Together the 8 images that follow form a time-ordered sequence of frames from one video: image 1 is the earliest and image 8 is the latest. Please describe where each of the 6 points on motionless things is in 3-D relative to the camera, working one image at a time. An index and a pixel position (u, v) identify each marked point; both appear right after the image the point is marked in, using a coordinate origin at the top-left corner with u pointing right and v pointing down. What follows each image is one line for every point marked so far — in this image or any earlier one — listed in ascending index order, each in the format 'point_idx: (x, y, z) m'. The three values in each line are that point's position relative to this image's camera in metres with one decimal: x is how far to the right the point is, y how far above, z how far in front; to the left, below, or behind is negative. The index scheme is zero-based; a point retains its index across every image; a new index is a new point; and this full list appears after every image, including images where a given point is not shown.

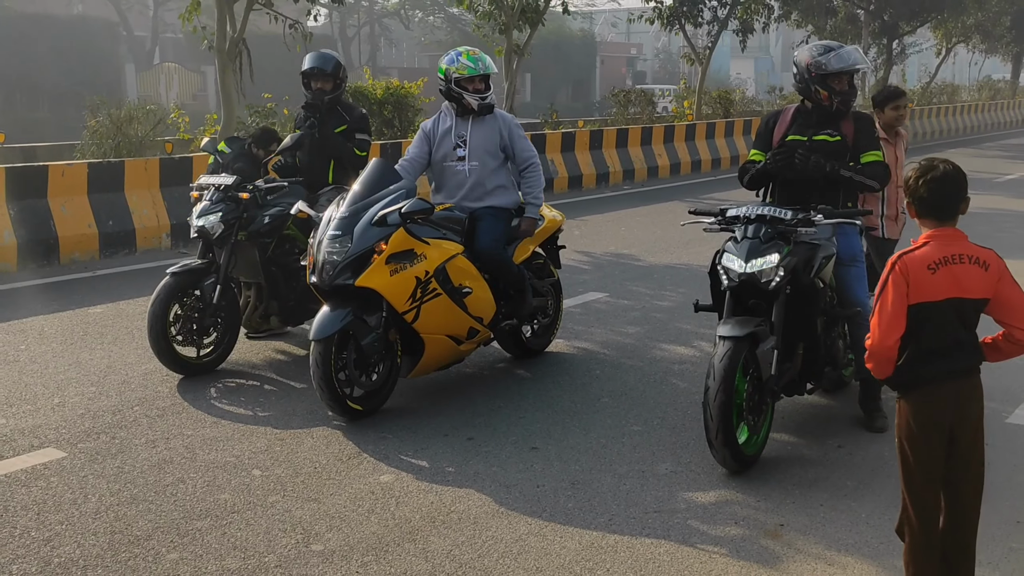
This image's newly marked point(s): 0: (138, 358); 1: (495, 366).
0: (-2.1, -0.4, +6.1) m
1: (-0.1, -0.4, +6.0) m
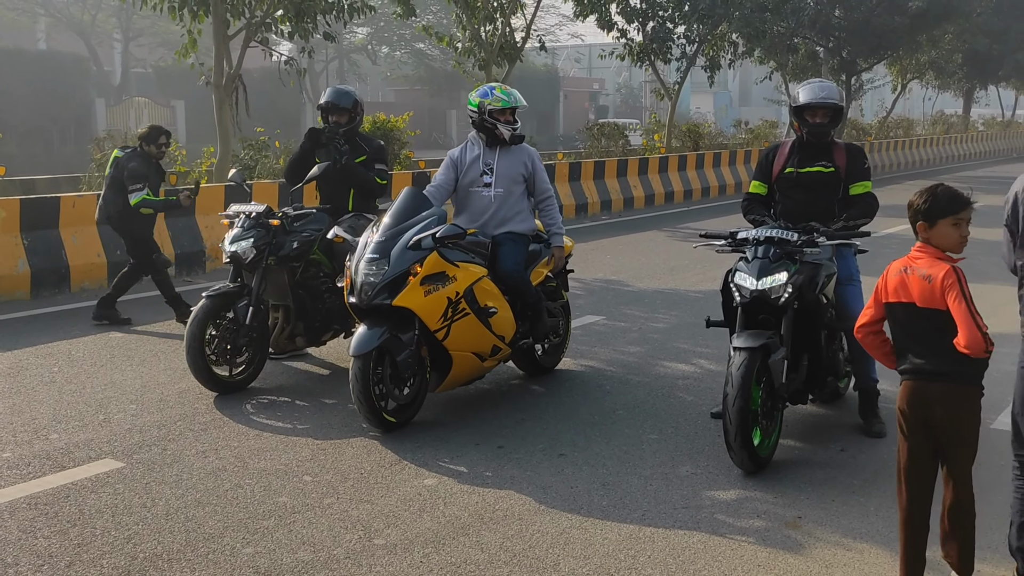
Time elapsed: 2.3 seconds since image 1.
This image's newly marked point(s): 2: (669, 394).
0: (-2.0, -0.5, +6.4) m
1: (0.0, -0.6, +6.4) m
2: (+0.9, -0.6, +6.1) m
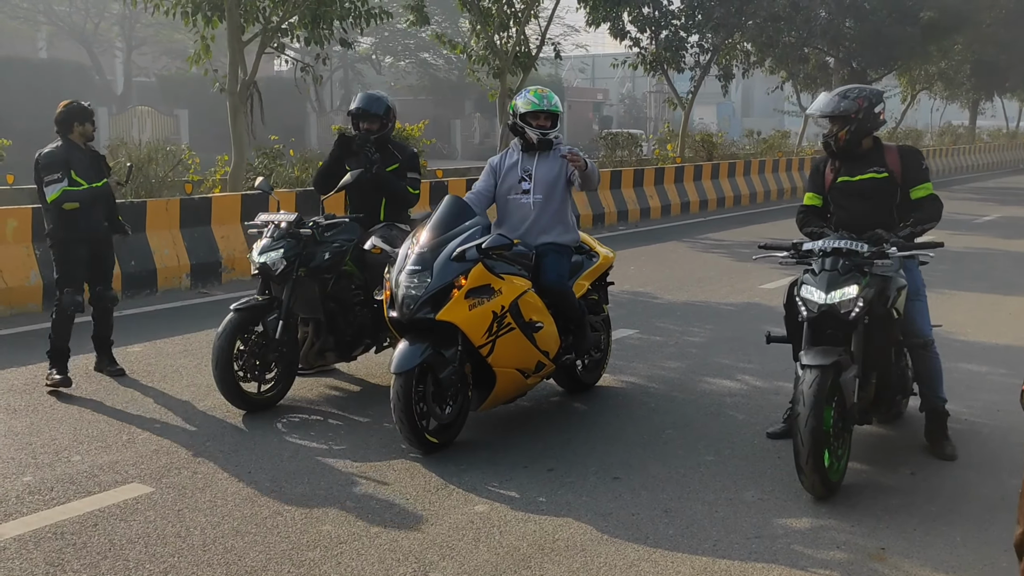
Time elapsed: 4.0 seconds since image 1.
0: (-1.8, -0.6, +6.1) m
1: (+0.2, -0.6, +6.1) m
2: (+1.1, -0.7, +5.8) m
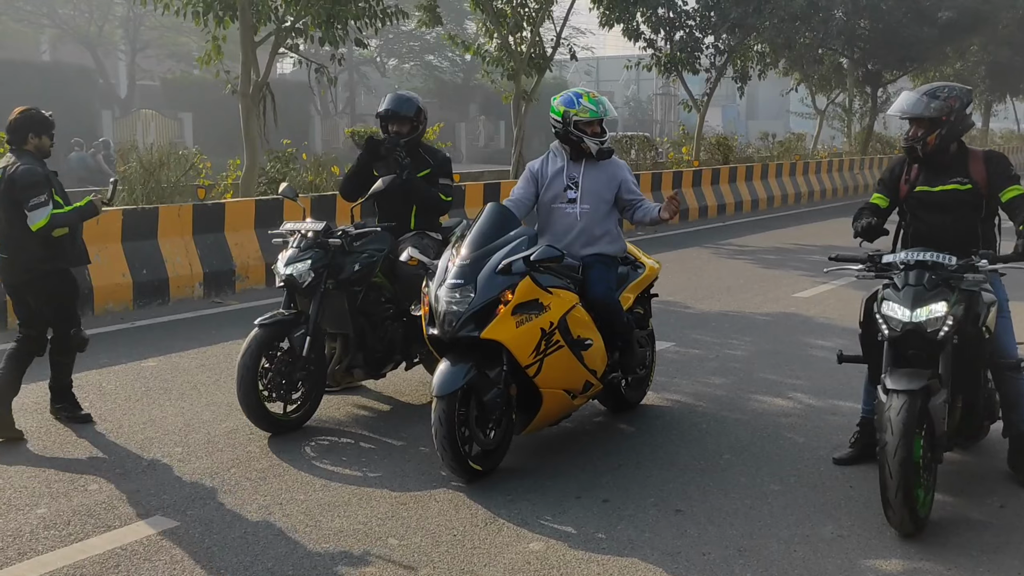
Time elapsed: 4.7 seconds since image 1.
0: (-1.6, -0.7, +5.7) m
1: (+0.4, -0.7, +5.7) m
2: (+1.3, -0.7, +5.5) m
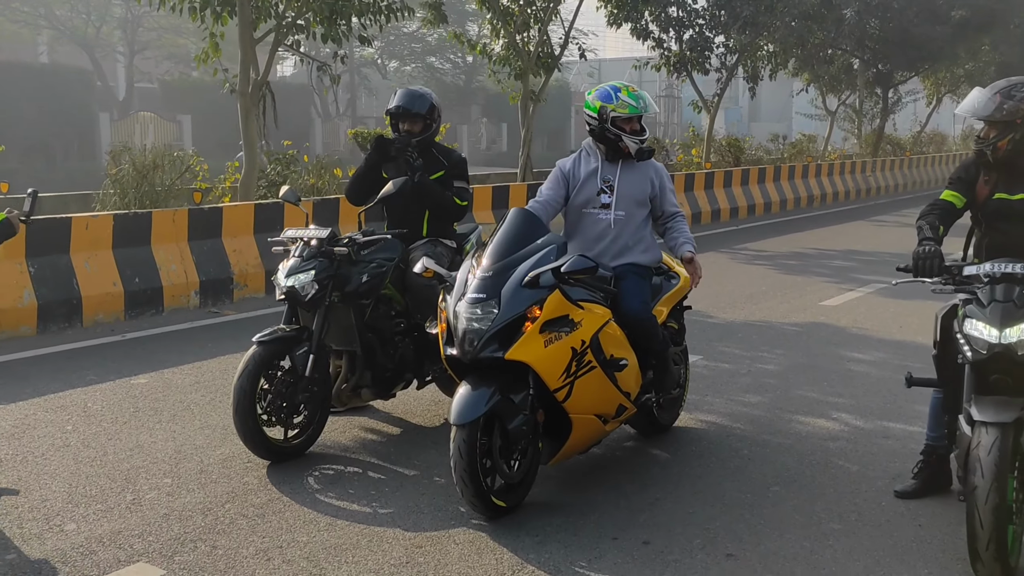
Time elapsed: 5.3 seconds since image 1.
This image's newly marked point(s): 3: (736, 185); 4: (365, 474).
0: (-1.5, -0.7, +5.3) m
1: (+0.5, -0.8, +5.2) m
2: (+1.5, -0.8, +5.0) m
3: (+3.8, +1.7, +18.3) m
4: (-0.7, -0.8, +4.8) m
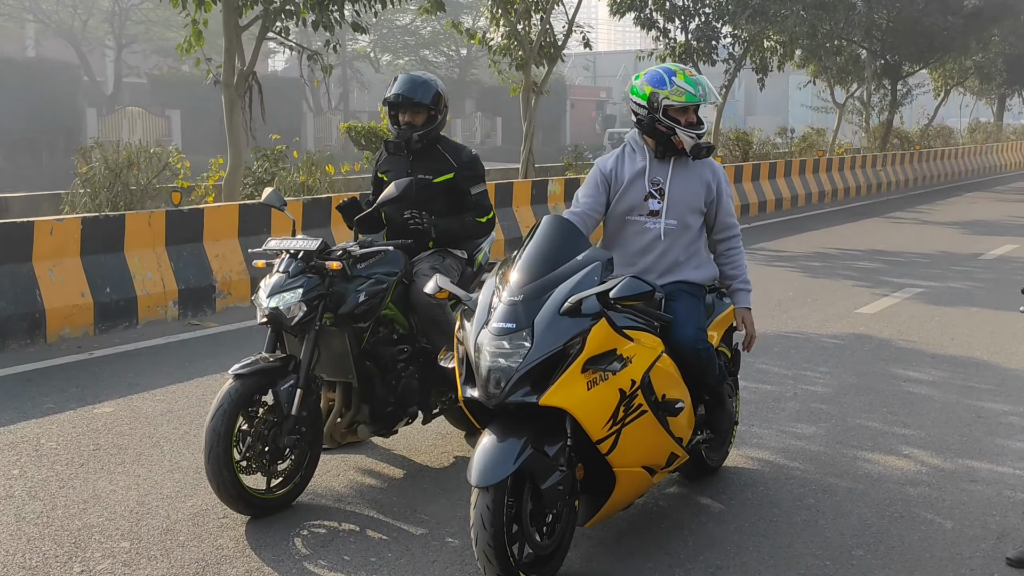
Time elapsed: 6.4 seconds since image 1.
0: (-1.4, -0.8, +4.5) m
1: (+0.6, -0.8, +4.5) m
2: (+1.6, -0.9, +4.2) m
3: (+3.8, +1.7, +17.5) m
4: (-0.6, -0.9, +4.0) m
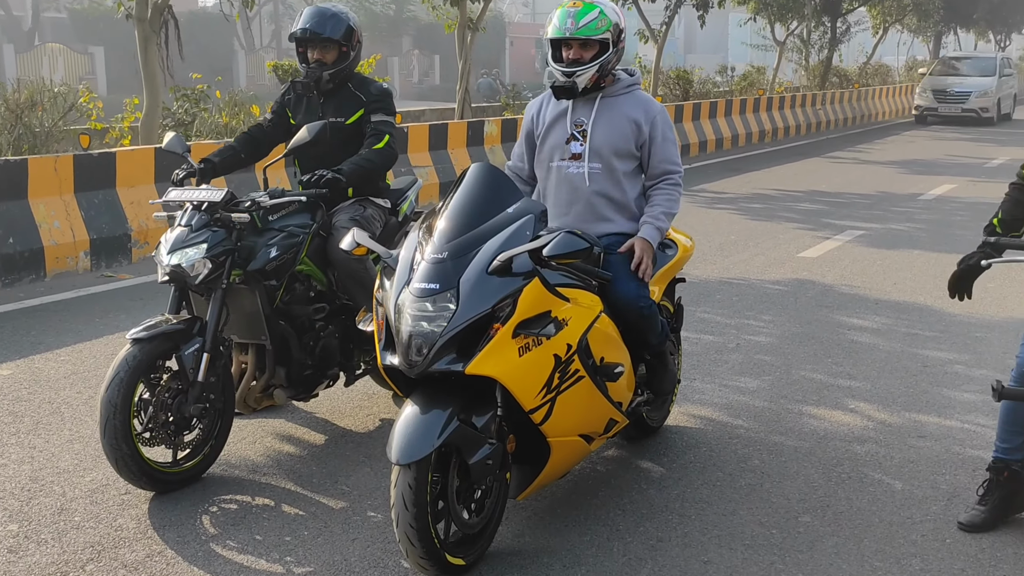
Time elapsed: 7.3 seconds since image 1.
0: (-1.7, -0.7, +4.1) m
1: (+0.4, -0.7, +4.2) m
2: (+1.3, -0.7, +4.0) m
3: (+2.8, +2.7, +17.2) m
4: (-0.8, -0.8, +3.7) m
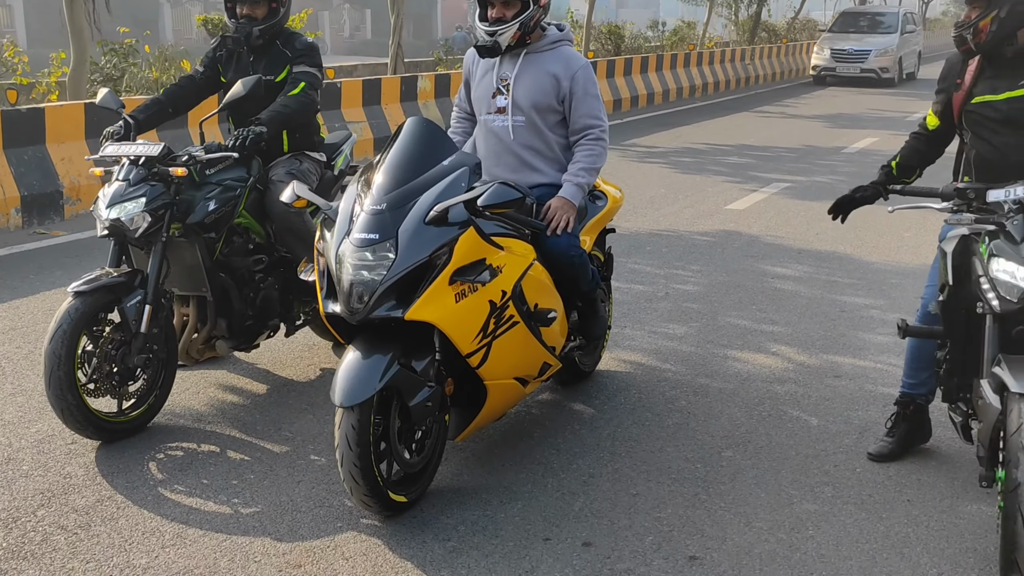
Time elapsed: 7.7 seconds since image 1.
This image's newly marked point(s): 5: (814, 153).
0: (-1.9, -0.5, +4.2) m
1: (+0.1, -0.5, +4.4) m
2: (+1.0, -0.5, +4.2) m
3: (+1.7, +3.4, +17.4) m
4: (-1.0, -0.6, +3.9) m
5: (+3.4, +1.5, +12.2) m
